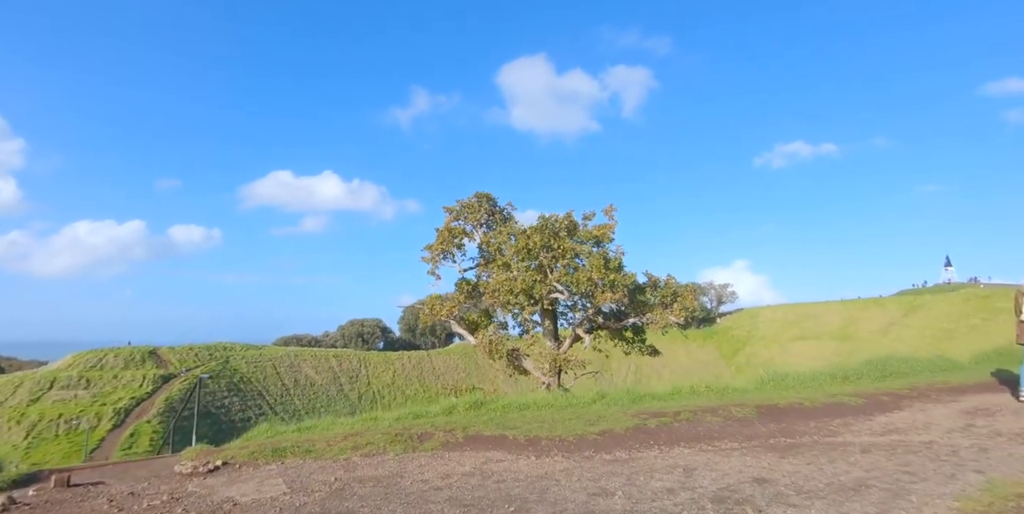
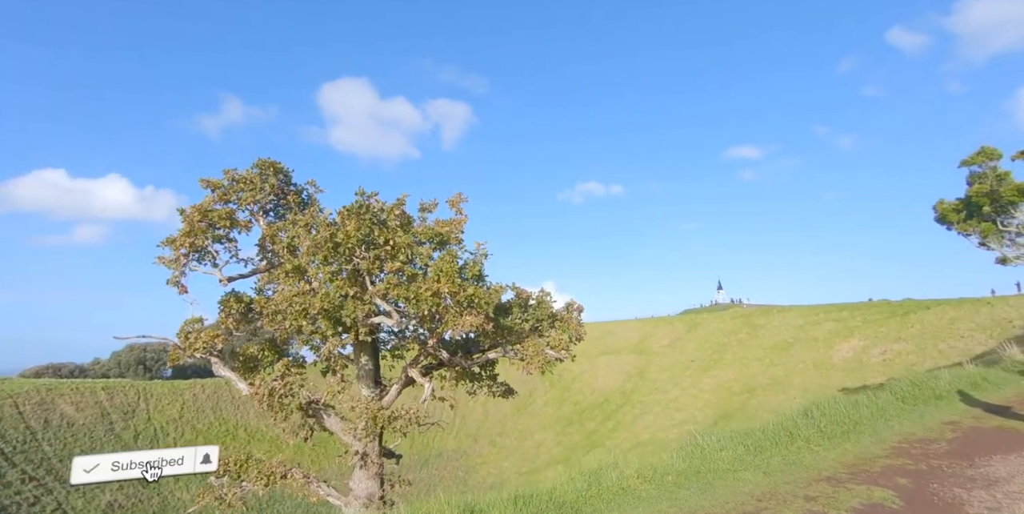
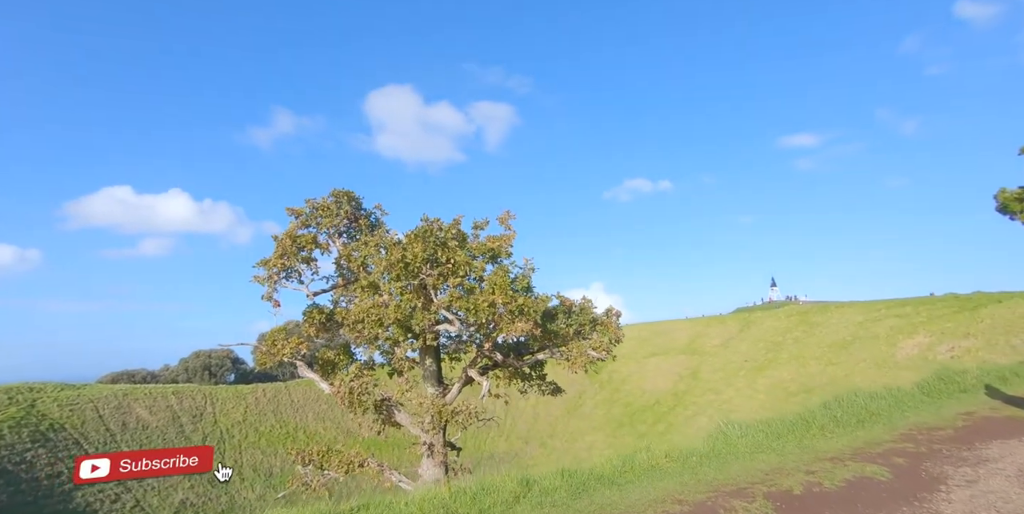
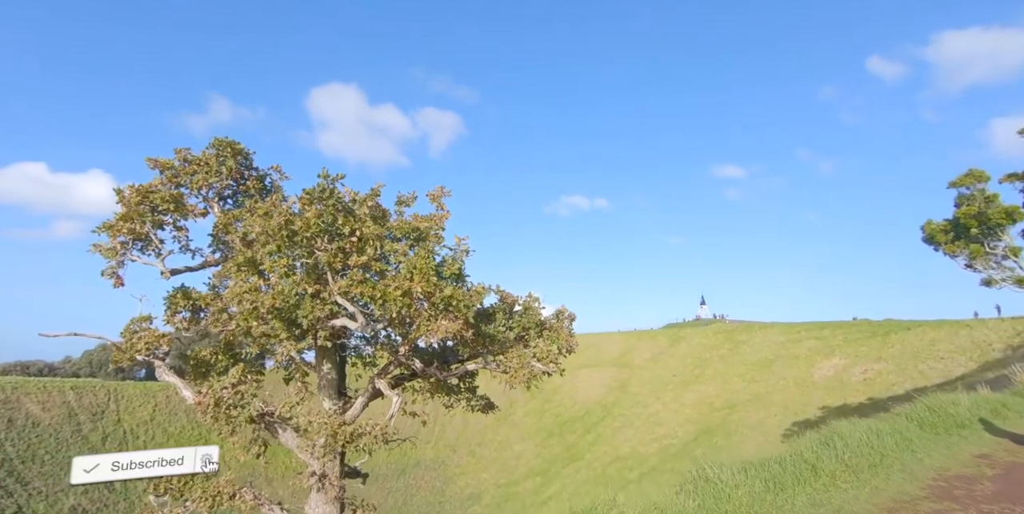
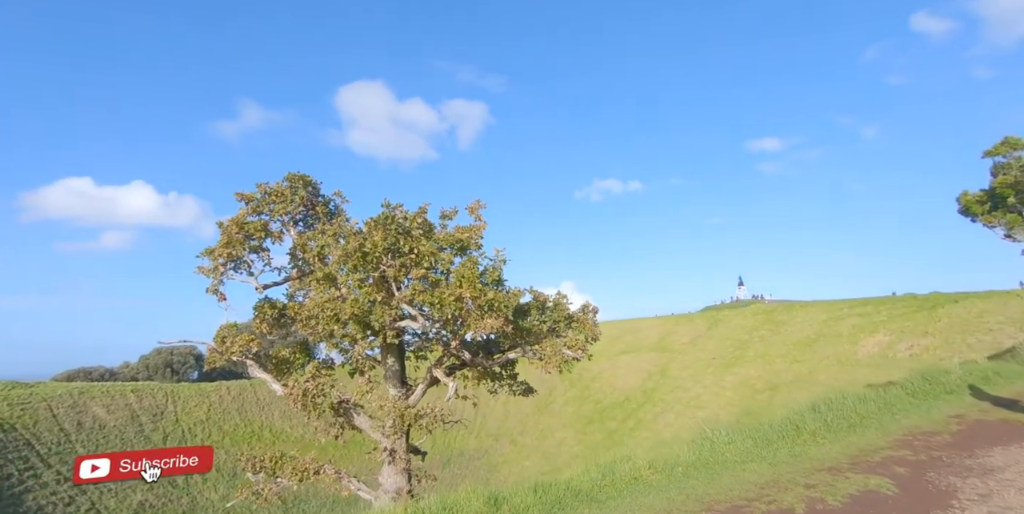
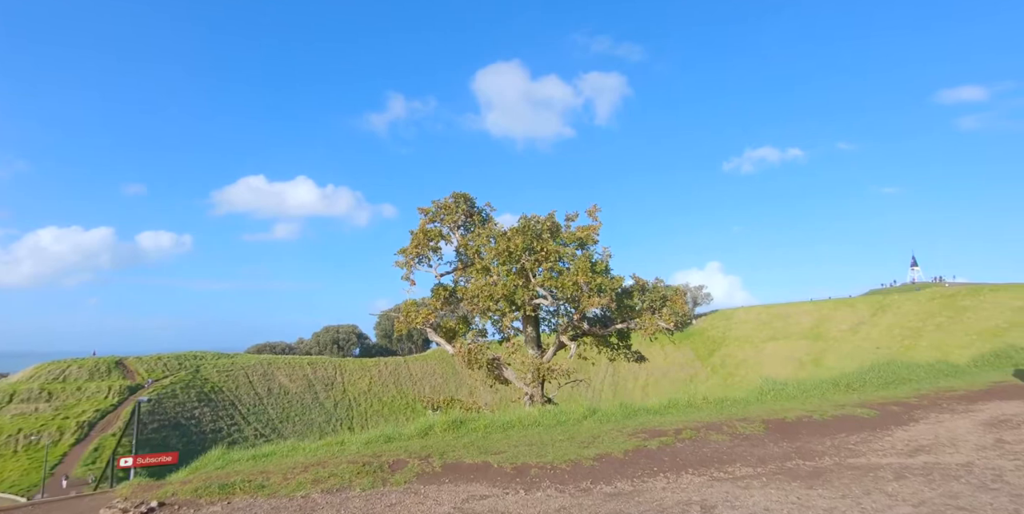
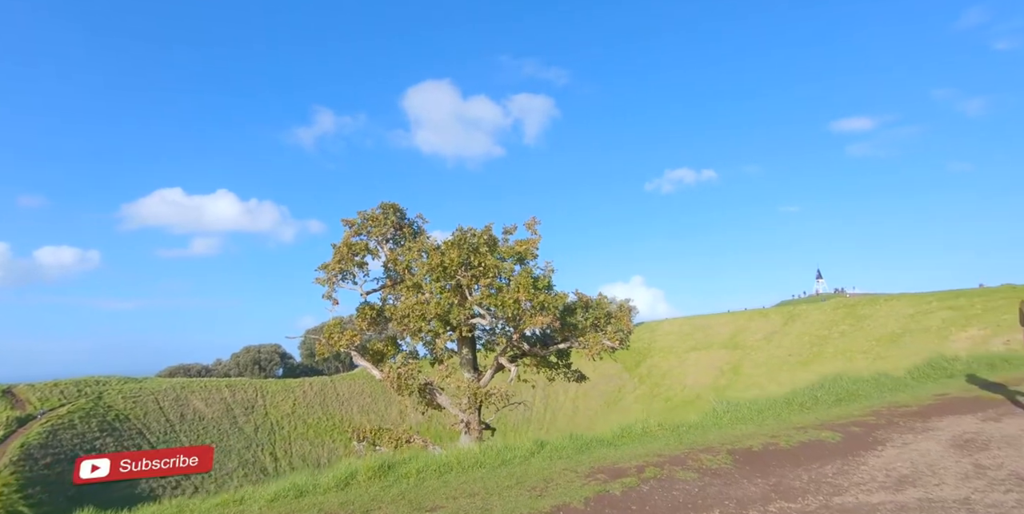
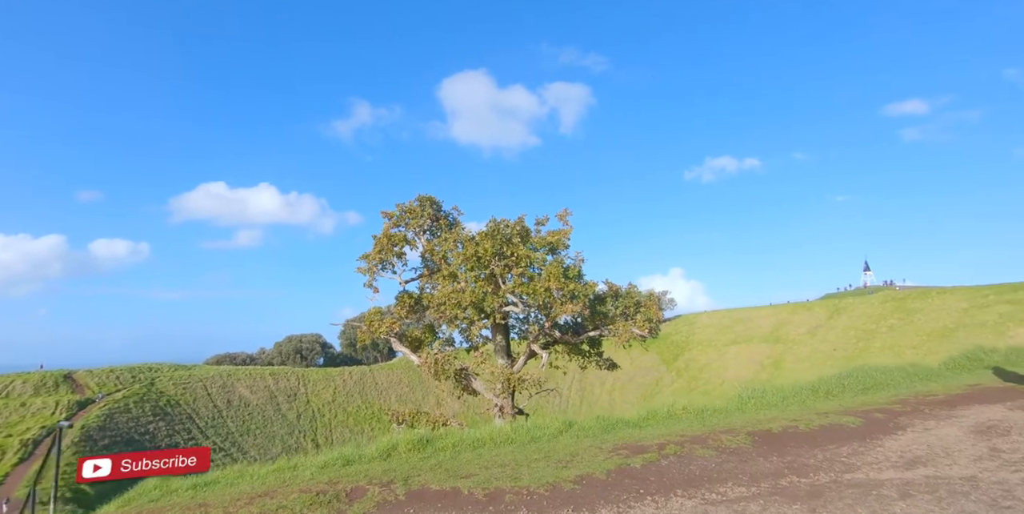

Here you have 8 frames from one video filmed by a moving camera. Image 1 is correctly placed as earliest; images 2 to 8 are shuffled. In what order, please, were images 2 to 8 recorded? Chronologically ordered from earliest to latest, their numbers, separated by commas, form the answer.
6, 8, 7, 3, 5, 2, 4
